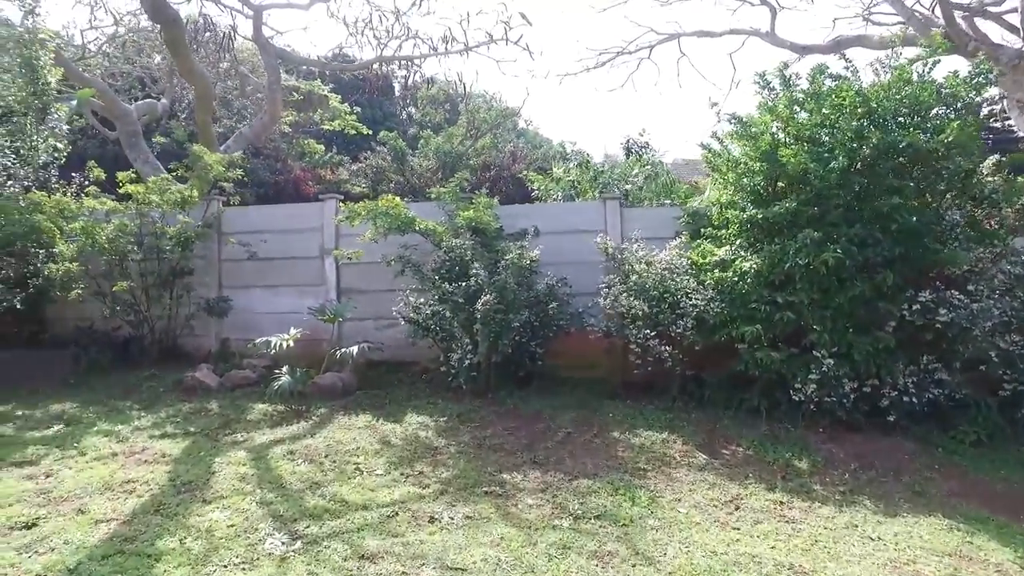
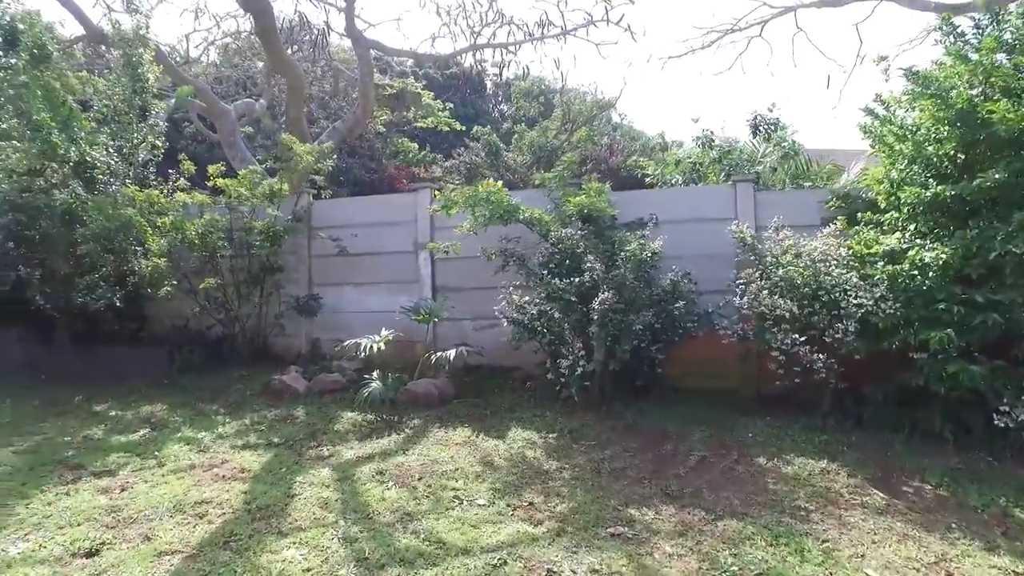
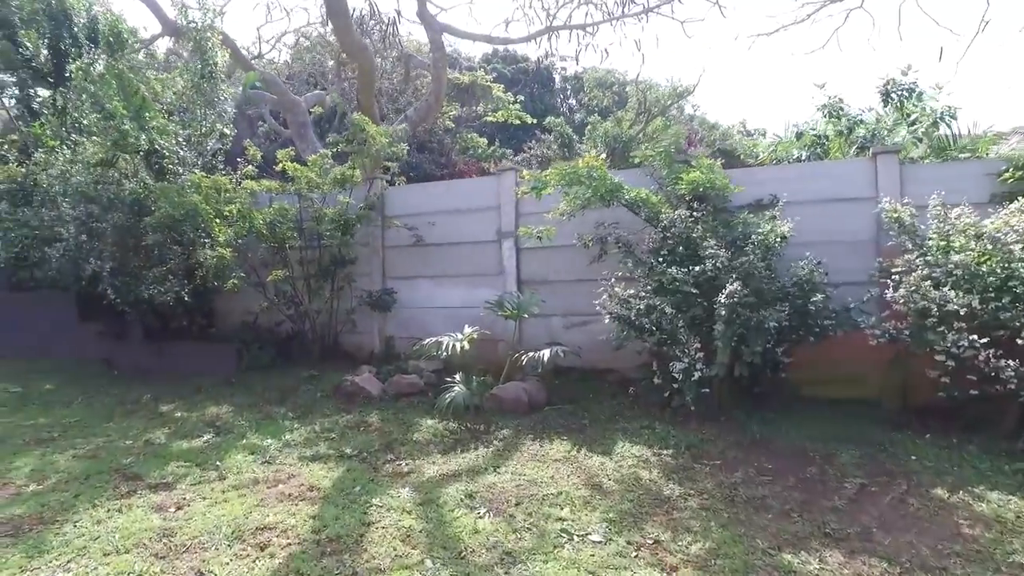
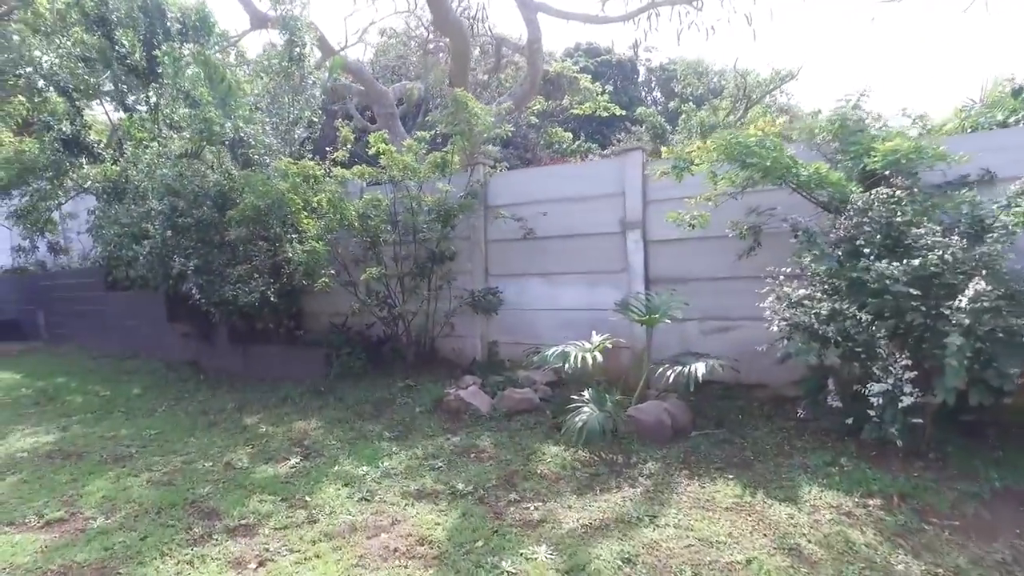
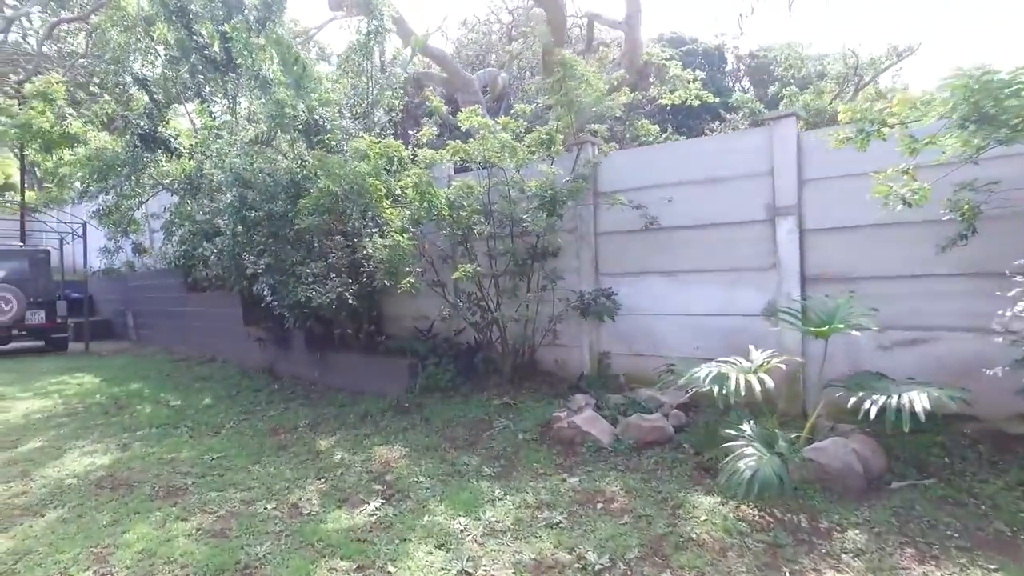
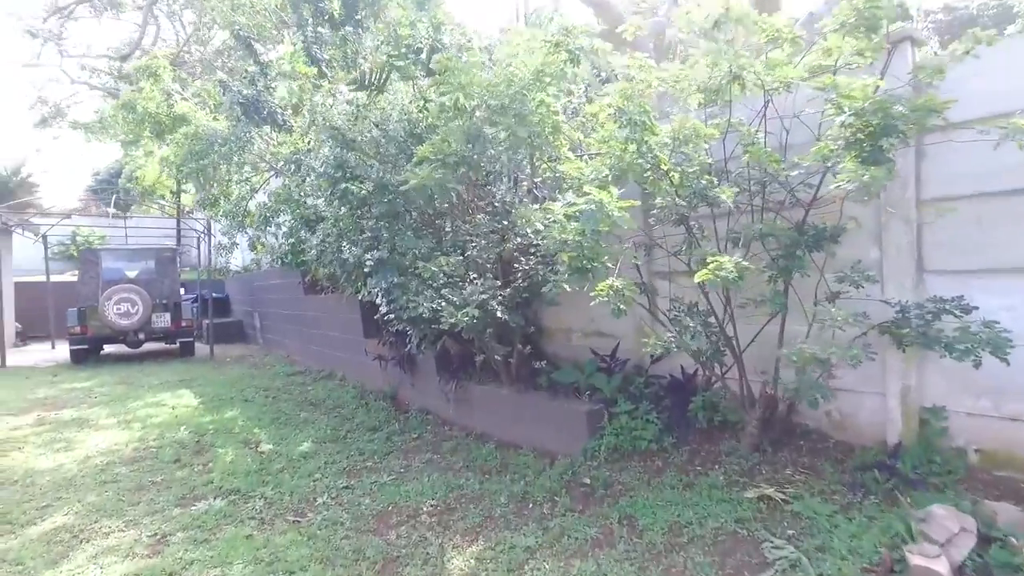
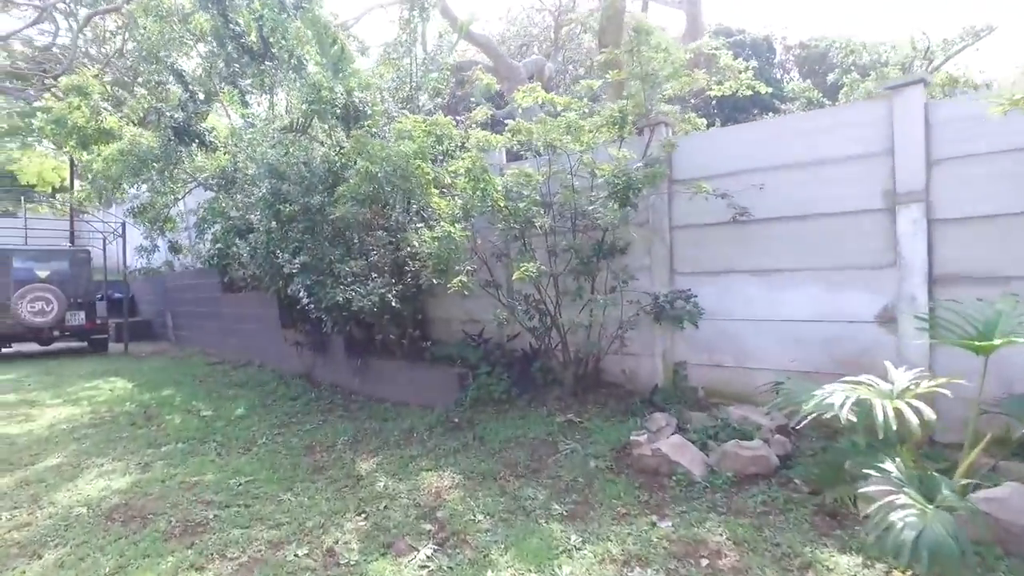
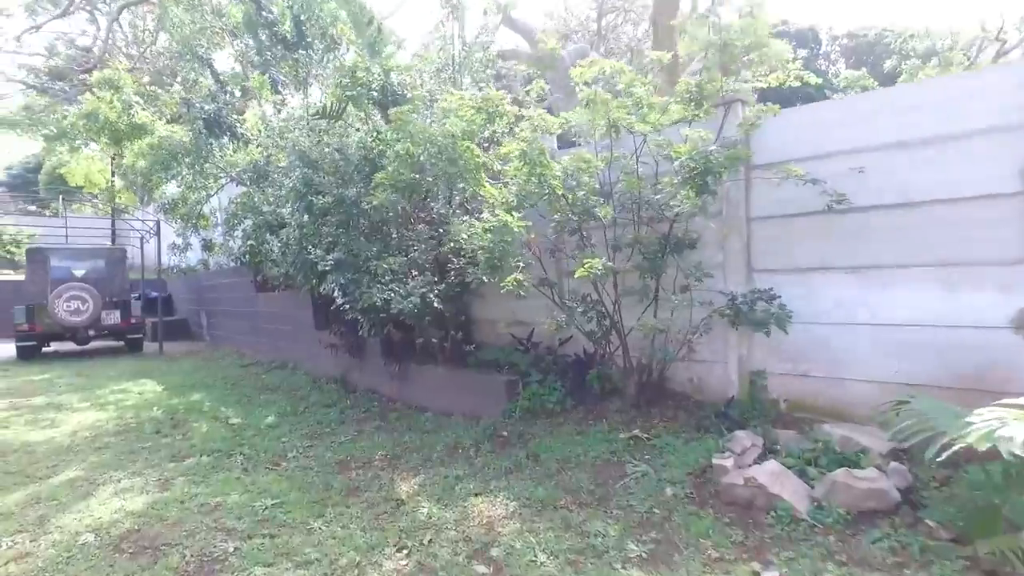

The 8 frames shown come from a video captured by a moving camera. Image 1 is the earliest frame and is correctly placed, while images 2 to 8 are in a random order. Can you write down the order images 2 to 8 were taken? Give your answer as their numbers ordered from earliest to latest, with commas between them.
2, 3, 4, 5, 7, 8, 6
